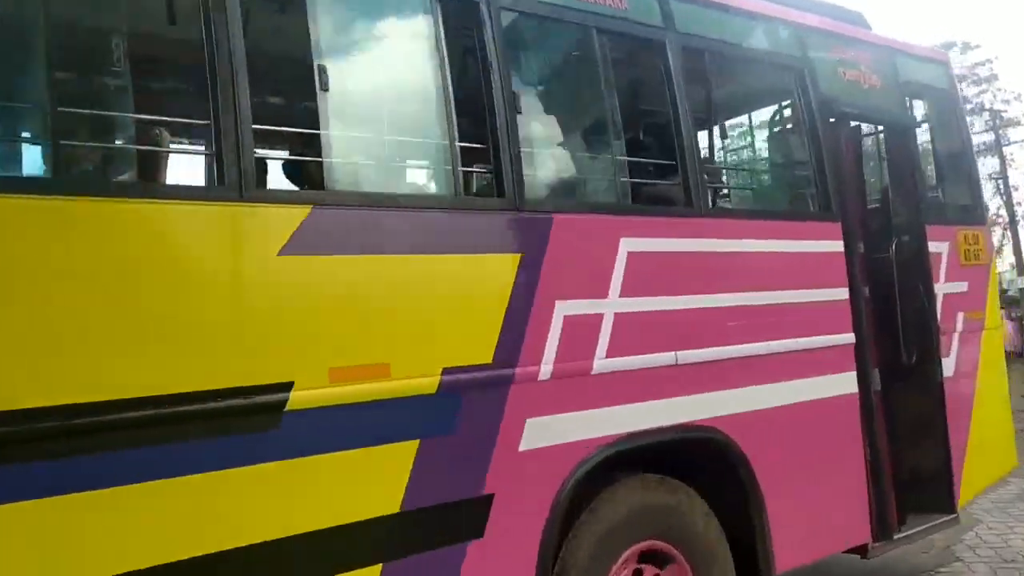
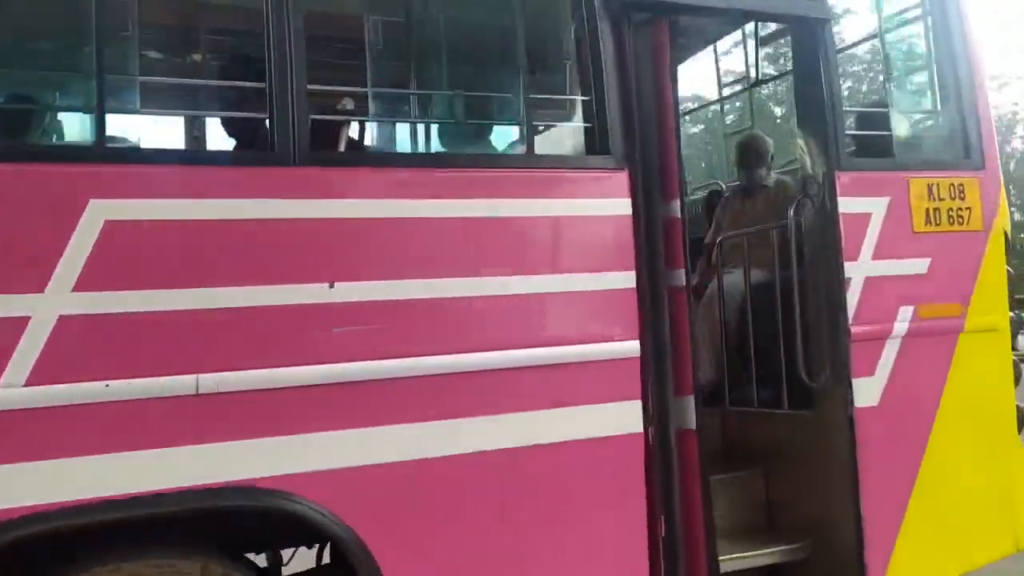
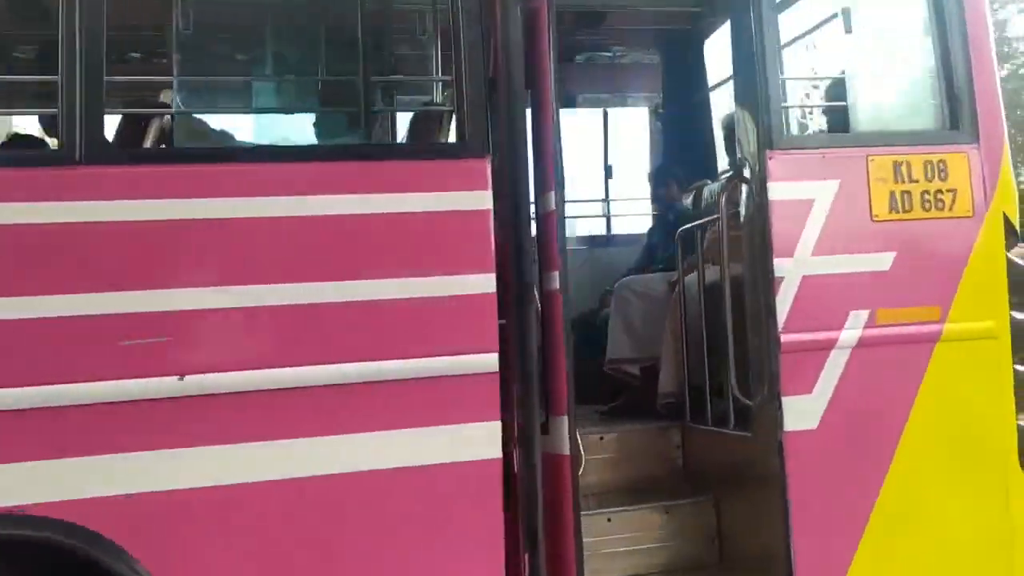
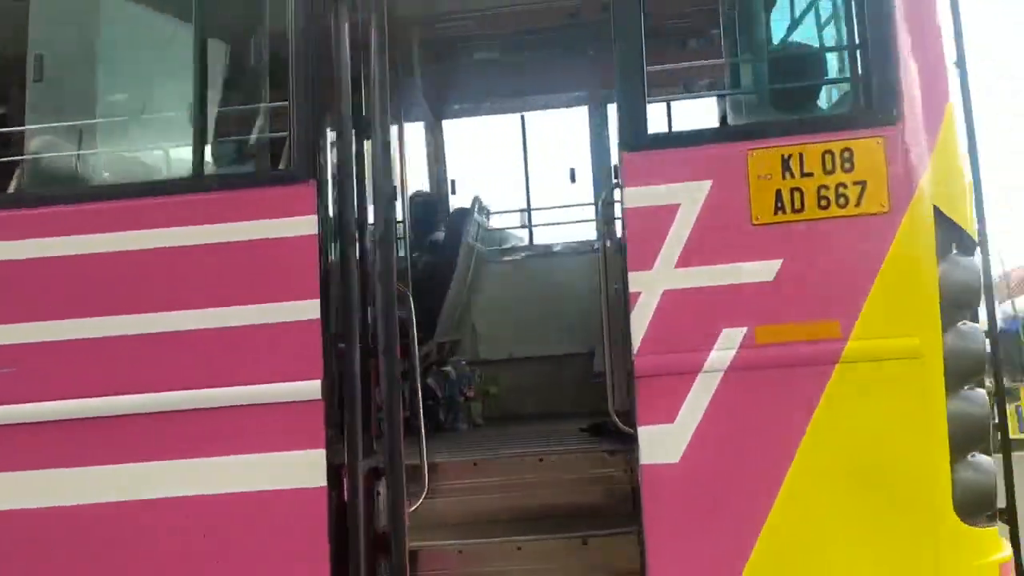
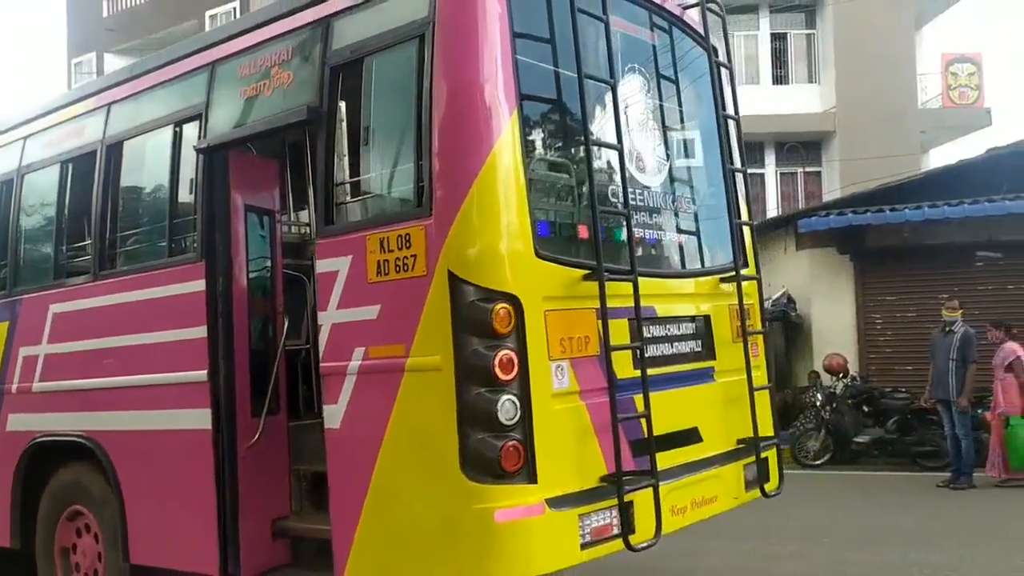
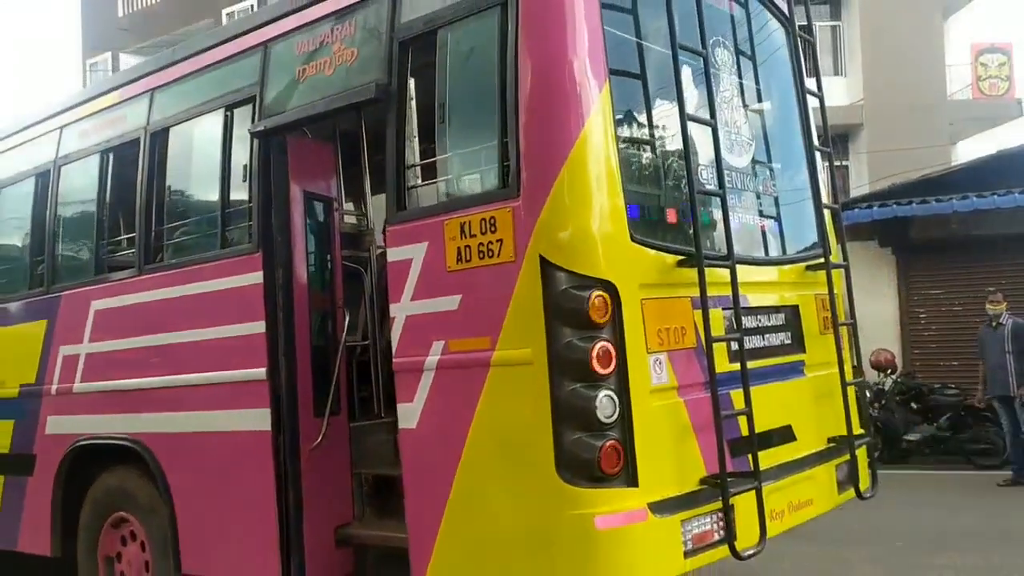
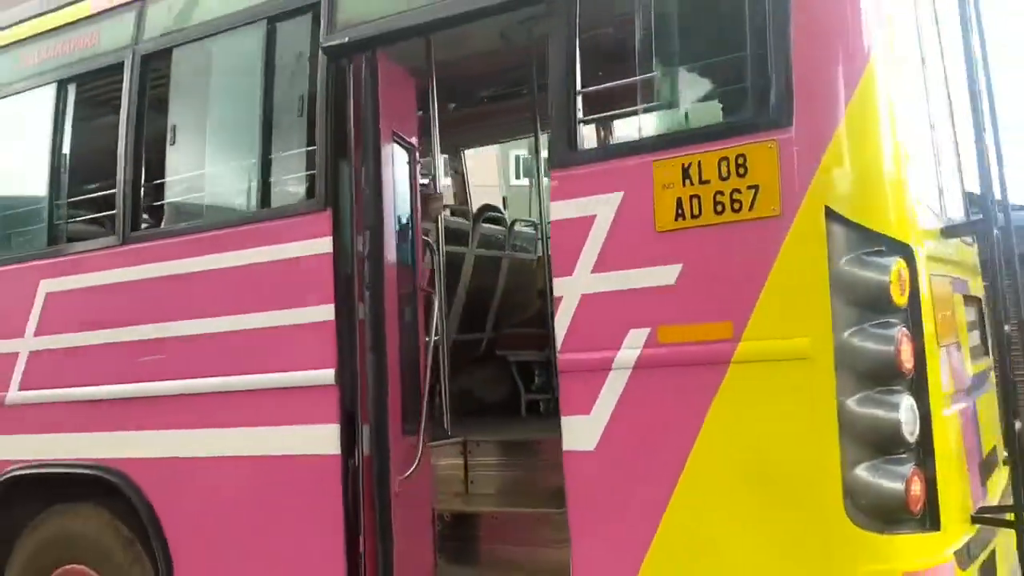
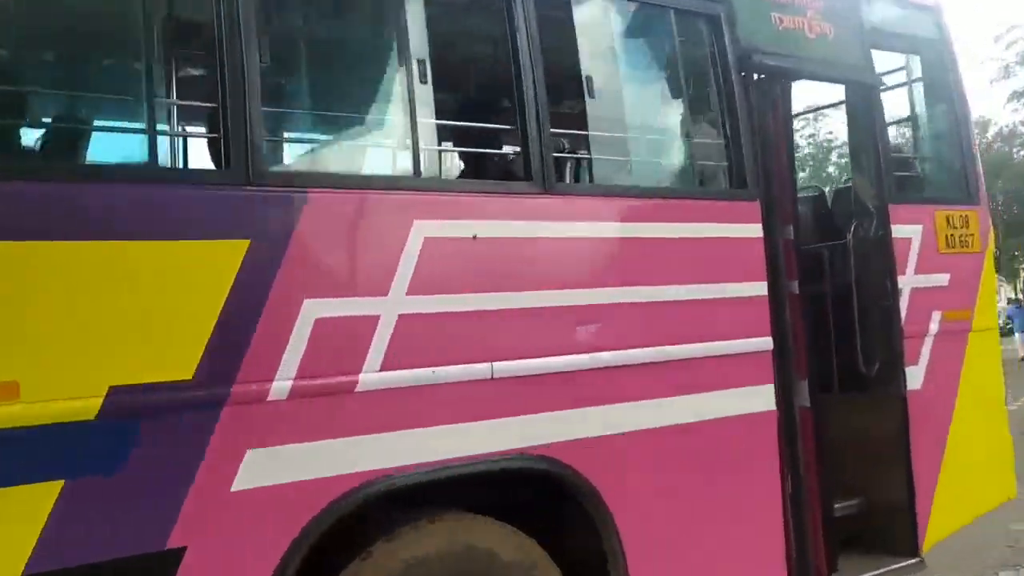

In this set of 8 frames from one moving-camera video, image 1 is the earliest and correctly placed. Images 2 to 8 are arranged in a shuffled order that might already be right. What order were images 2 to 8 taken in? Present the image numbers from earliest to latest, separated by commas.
8, 2, 3, 4, 7, 6, 5
